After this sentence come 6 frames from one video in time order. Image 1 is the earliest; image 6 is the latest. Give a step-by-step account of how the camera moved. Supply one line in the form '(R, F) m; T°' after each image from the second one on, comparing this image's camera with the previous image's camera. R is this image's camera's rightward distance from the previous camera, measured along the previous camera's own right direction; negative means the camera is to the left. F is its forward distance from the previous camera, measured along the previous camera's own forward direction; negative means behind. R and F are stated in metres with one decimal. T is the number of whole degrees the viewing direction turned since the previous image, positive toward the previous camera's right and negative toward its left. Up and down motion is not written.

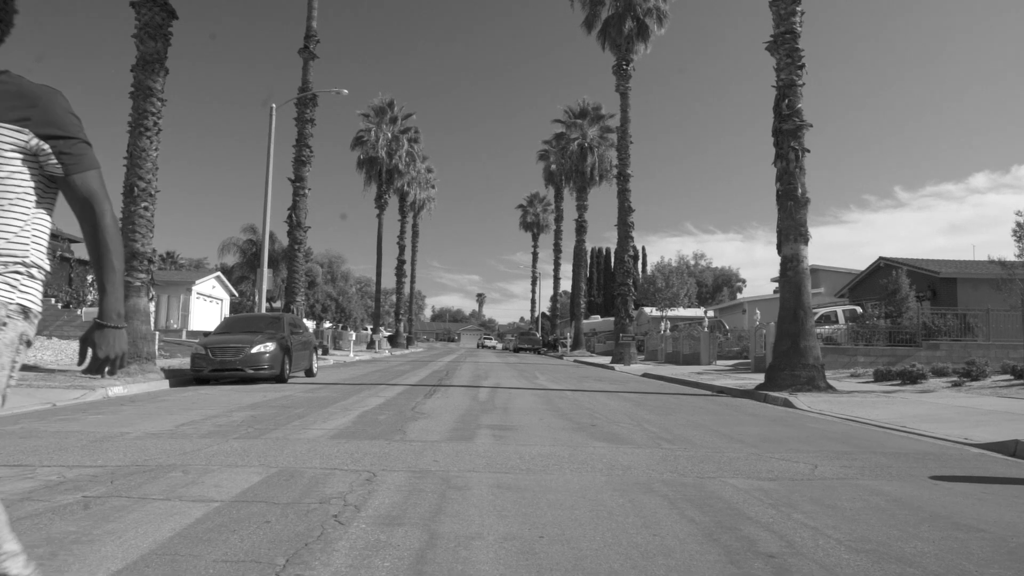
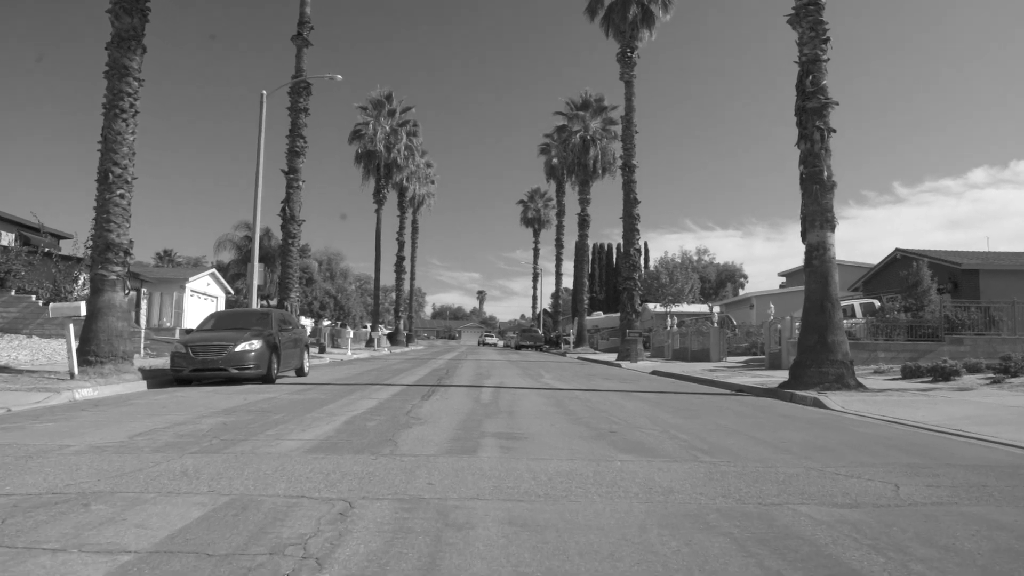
(-0.1, +1.2) m; 0°
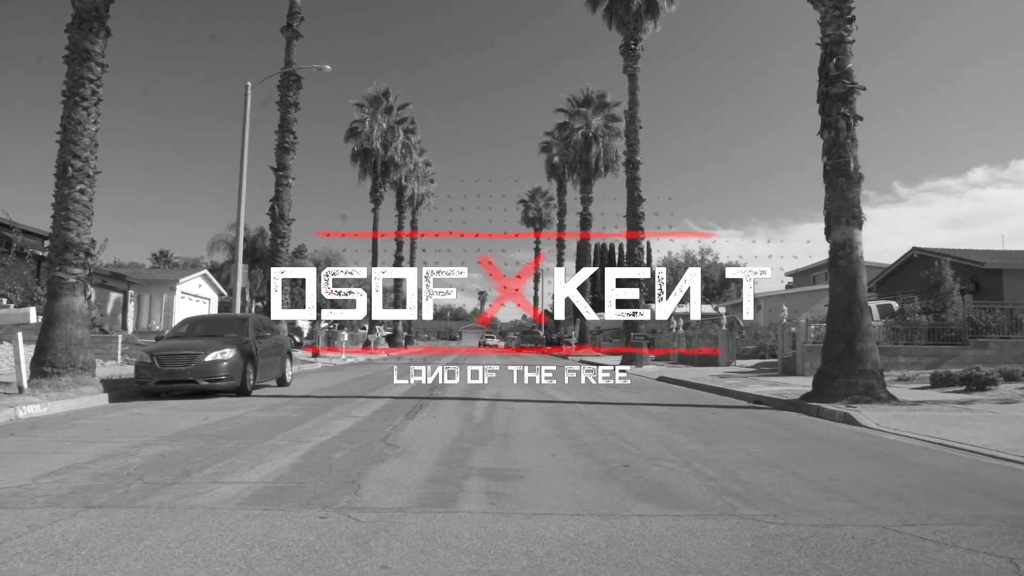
(+0.1, +1.4) m; 0°
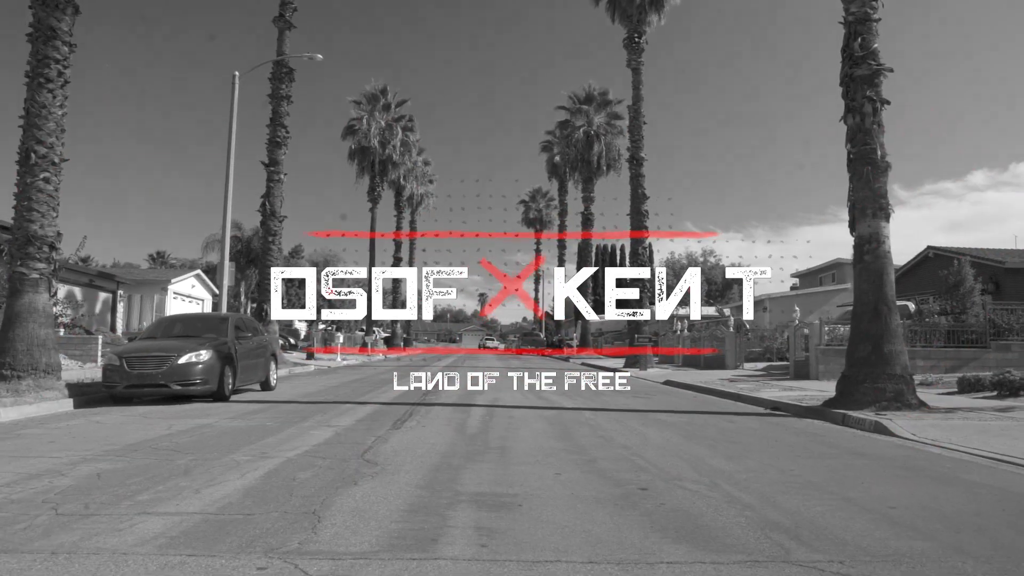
(0.0, +1.1) m; 0°
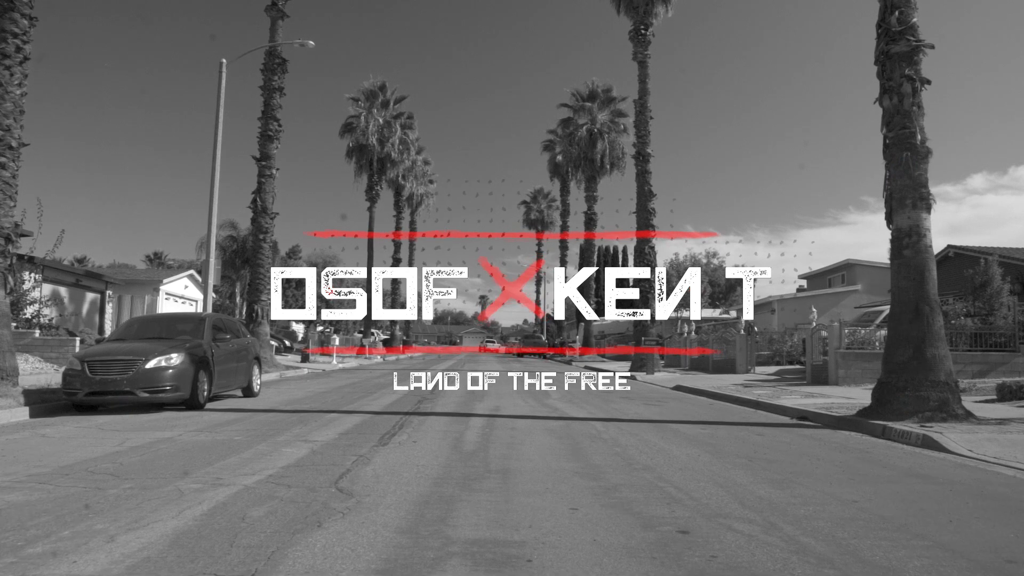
(0.0, +1.2) m; 0°
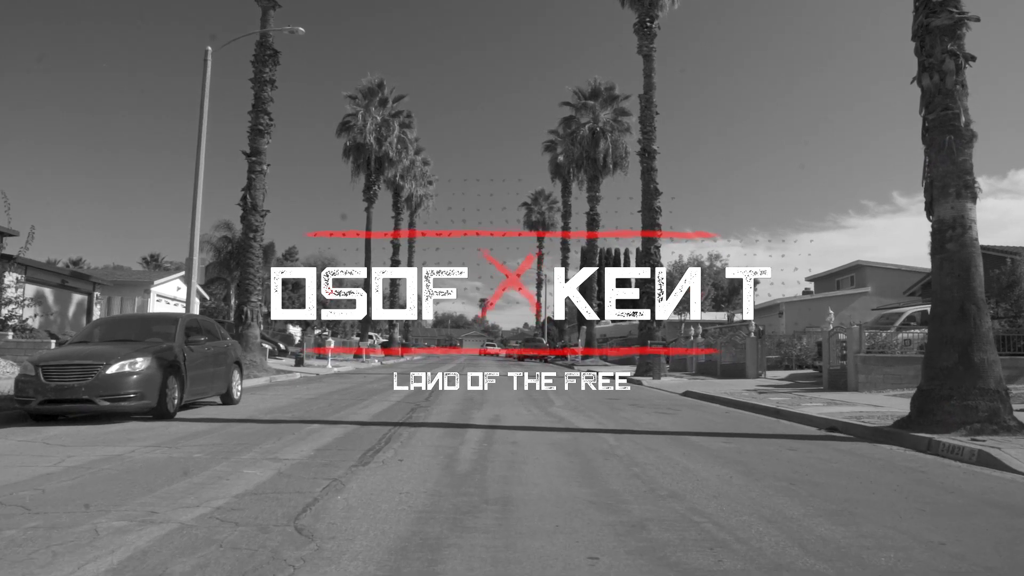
(0.0, +1.2) m; 0°
